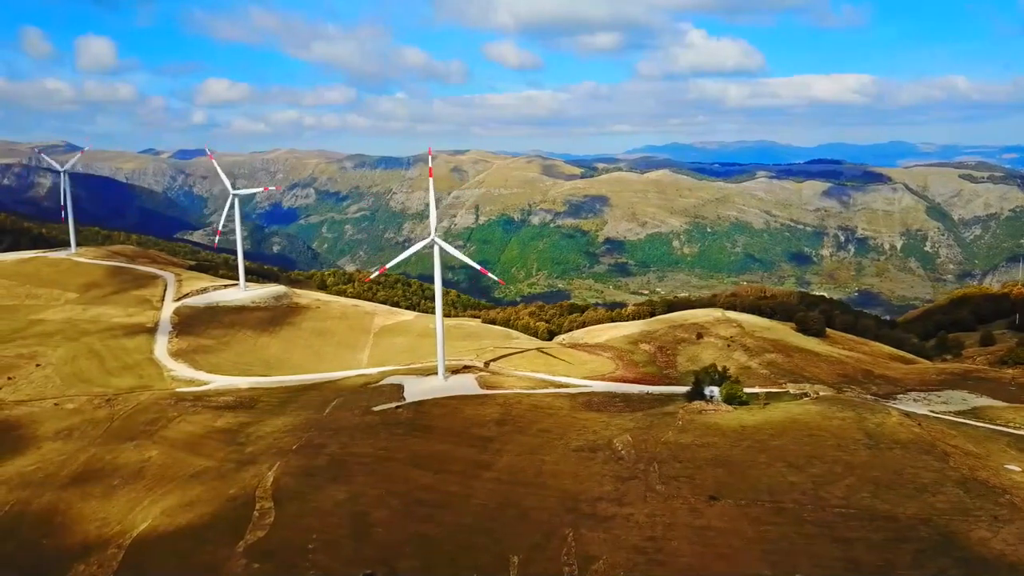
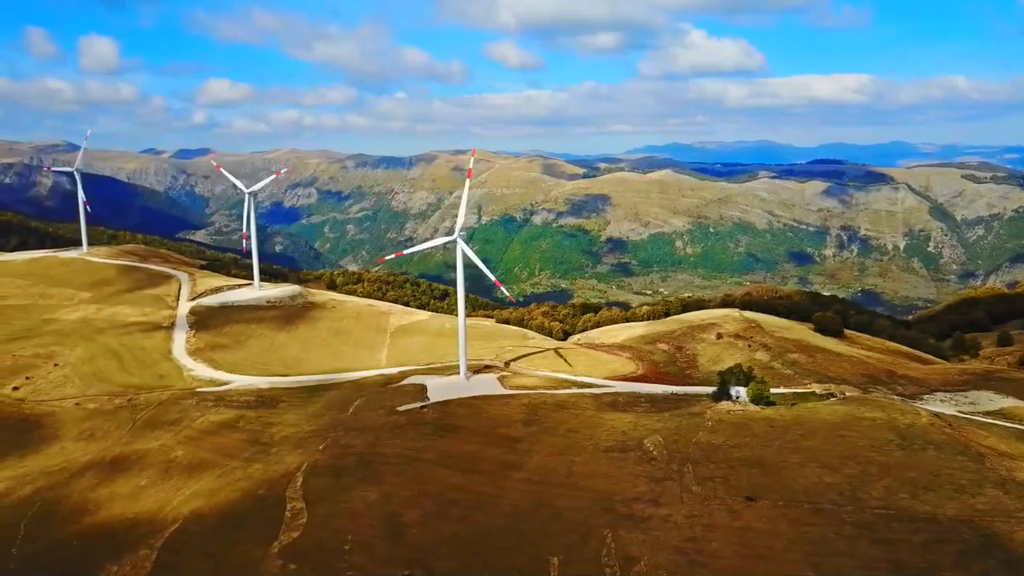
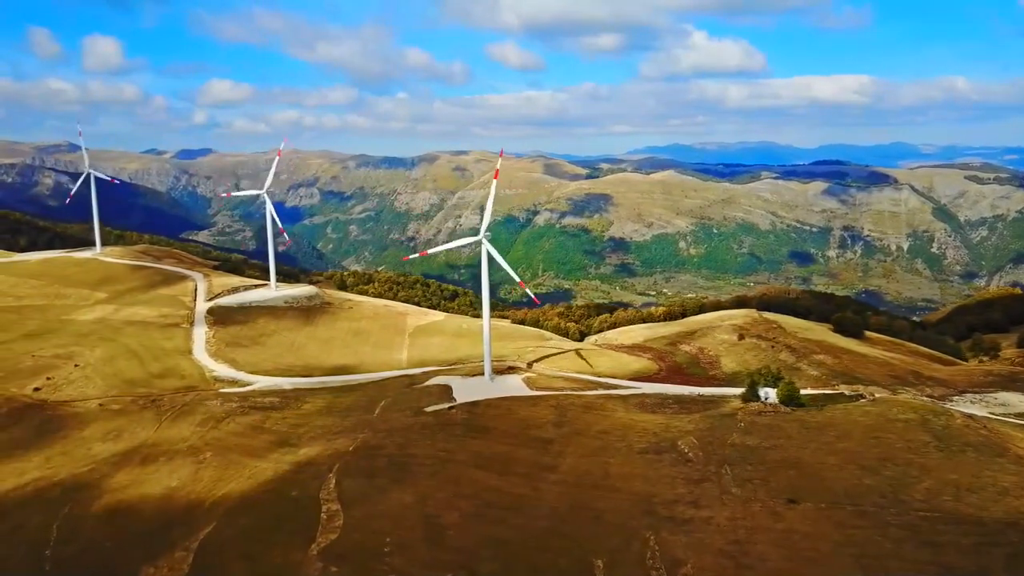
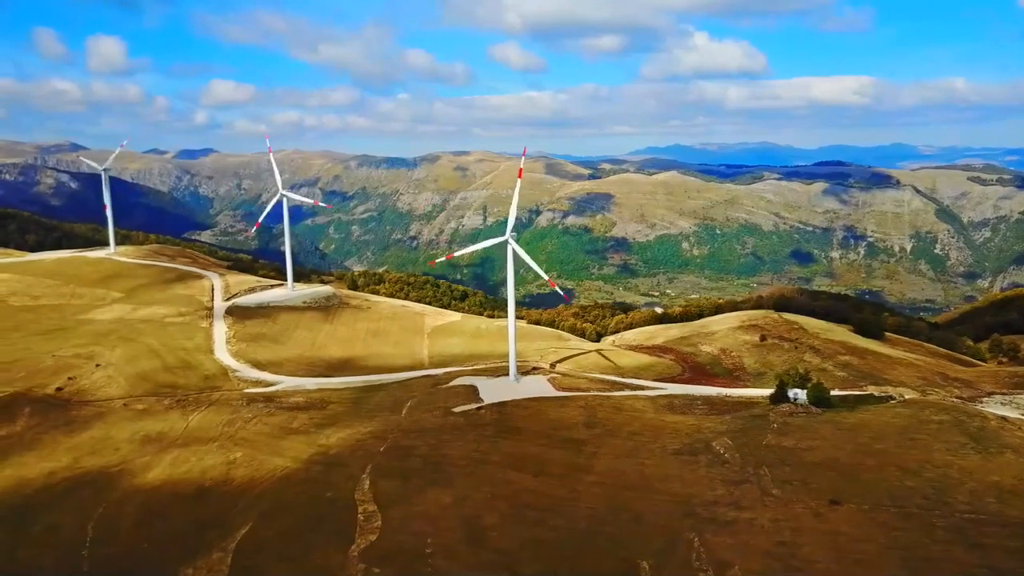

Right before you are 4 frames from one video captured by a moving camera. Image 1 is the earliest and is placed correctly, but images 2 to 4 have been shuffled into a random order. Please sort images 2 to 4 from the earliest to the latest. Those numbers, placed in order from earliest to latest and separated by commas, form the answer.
2, 3, 4
